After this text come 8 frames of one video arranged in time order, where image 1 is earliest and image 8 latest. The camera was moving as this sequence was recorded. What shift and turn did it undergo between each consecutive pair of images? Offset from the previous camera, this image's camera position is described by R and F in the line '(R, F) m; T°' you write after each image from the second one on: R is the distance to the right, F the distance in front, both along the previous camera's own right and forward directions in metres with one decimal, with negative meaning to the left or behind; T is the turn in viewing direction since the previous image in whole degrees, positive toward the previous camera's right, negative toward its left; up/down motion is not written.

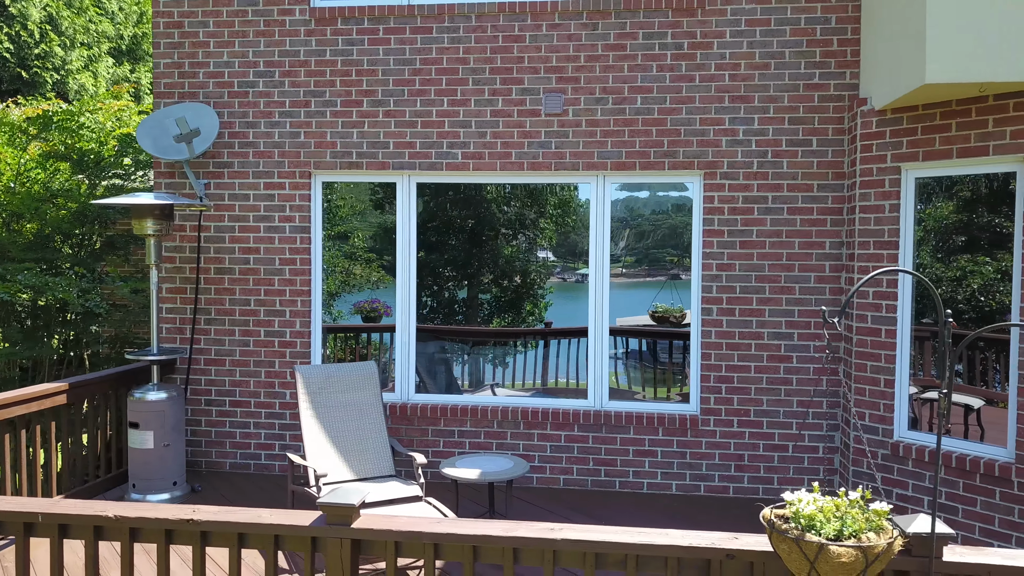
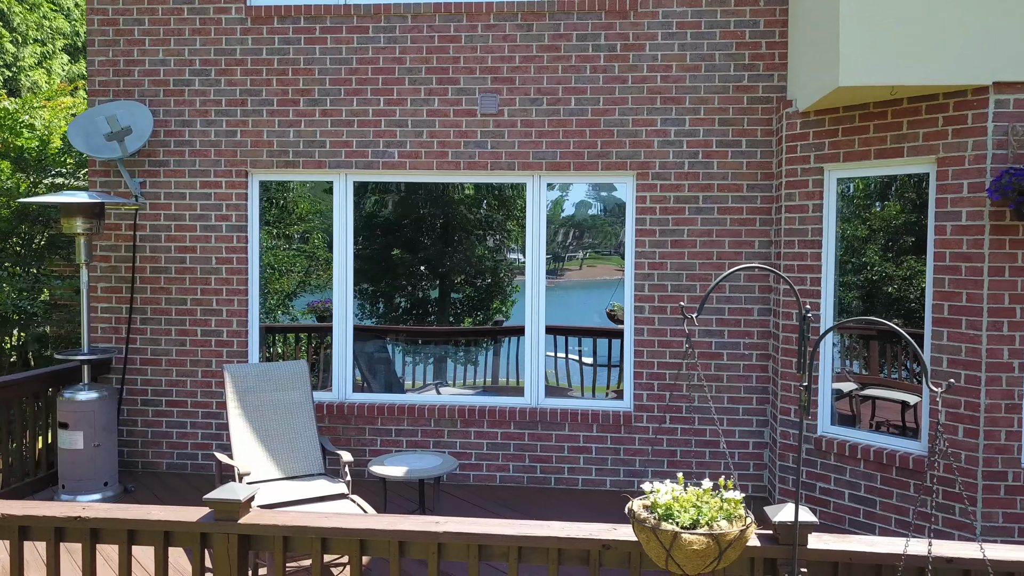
(+0.3, 0.0) m; +2°
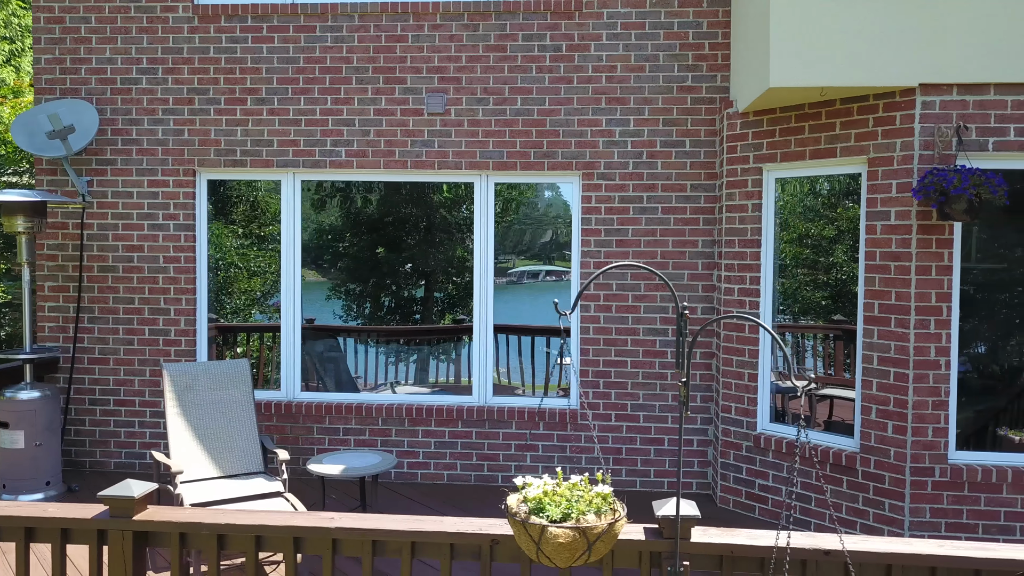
(+0.3, 0.0) m; +1°
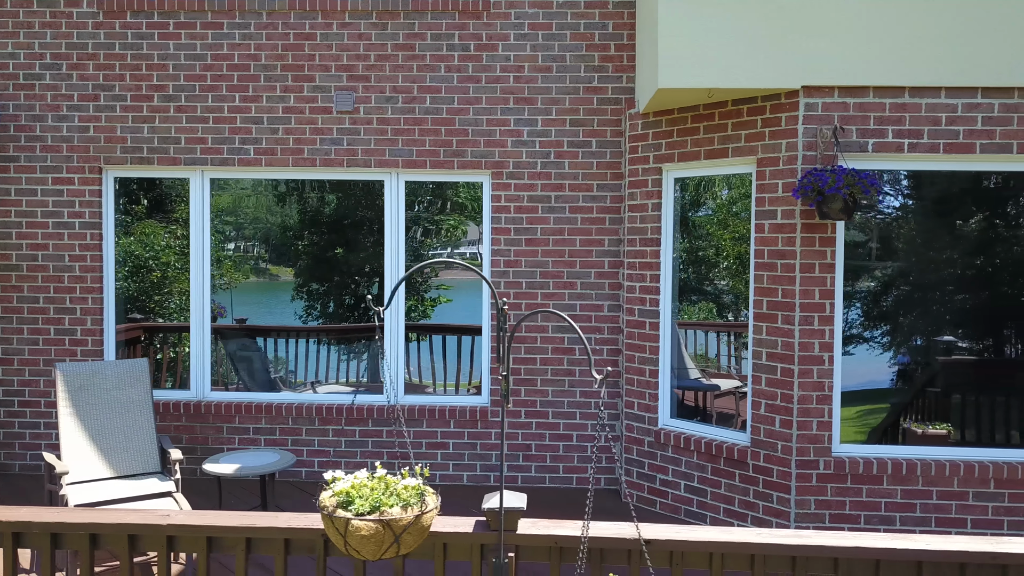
(+0.4, 0.0) m; +2°
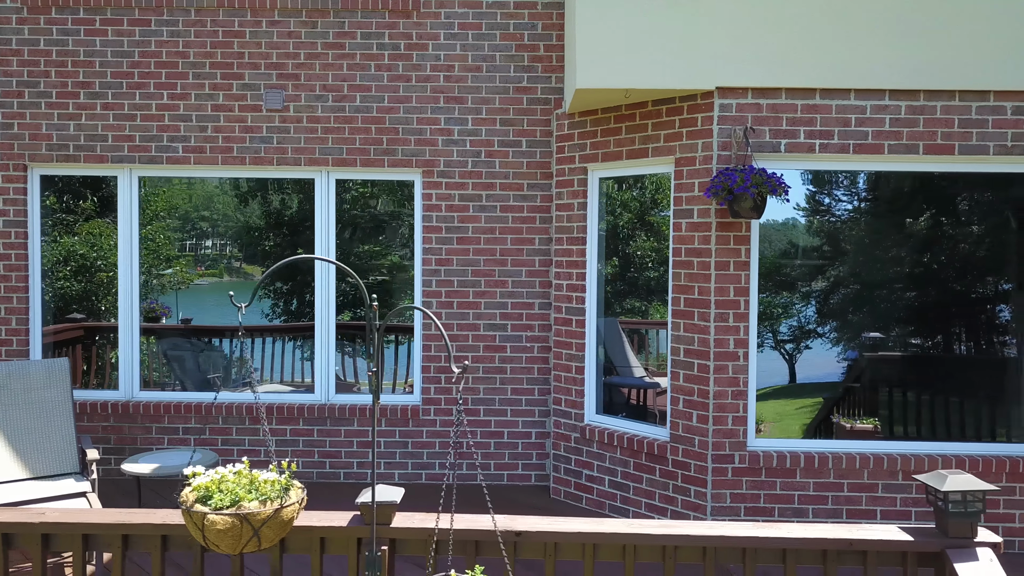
(+0.3, 0.0) m; +2°
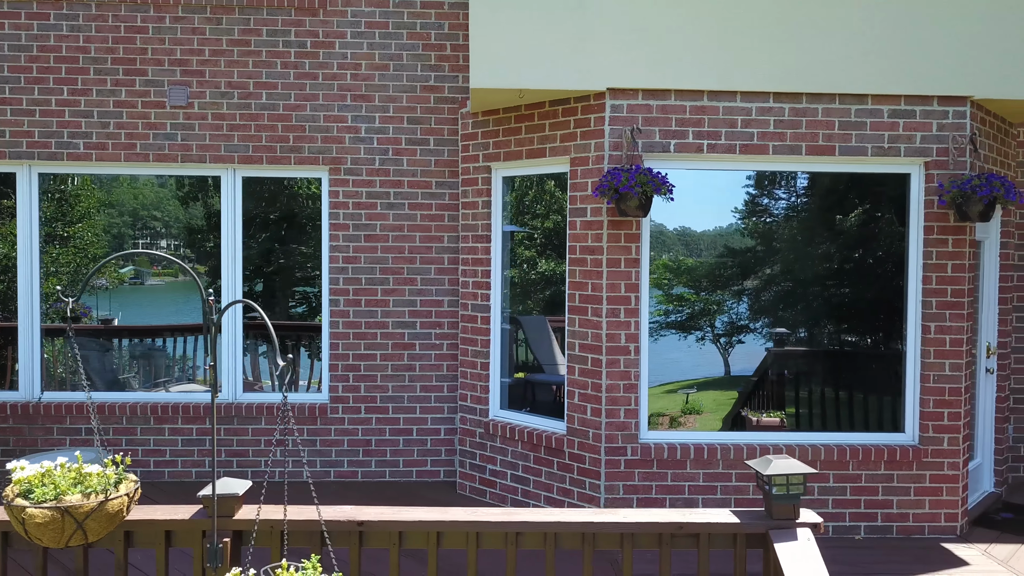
(+0.3, -0.1) m; +3°
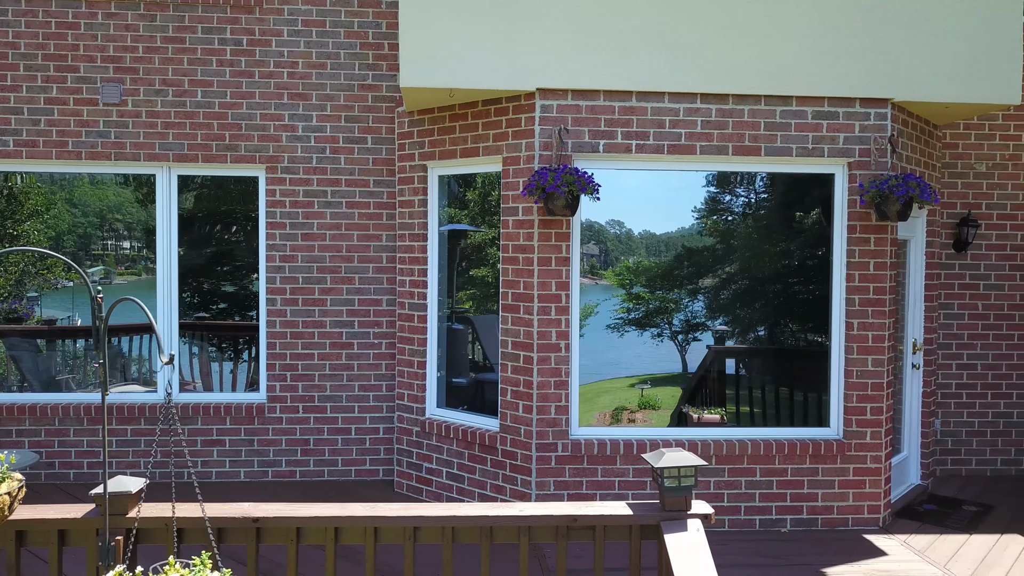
(+0.2, 0.0) m; +2°
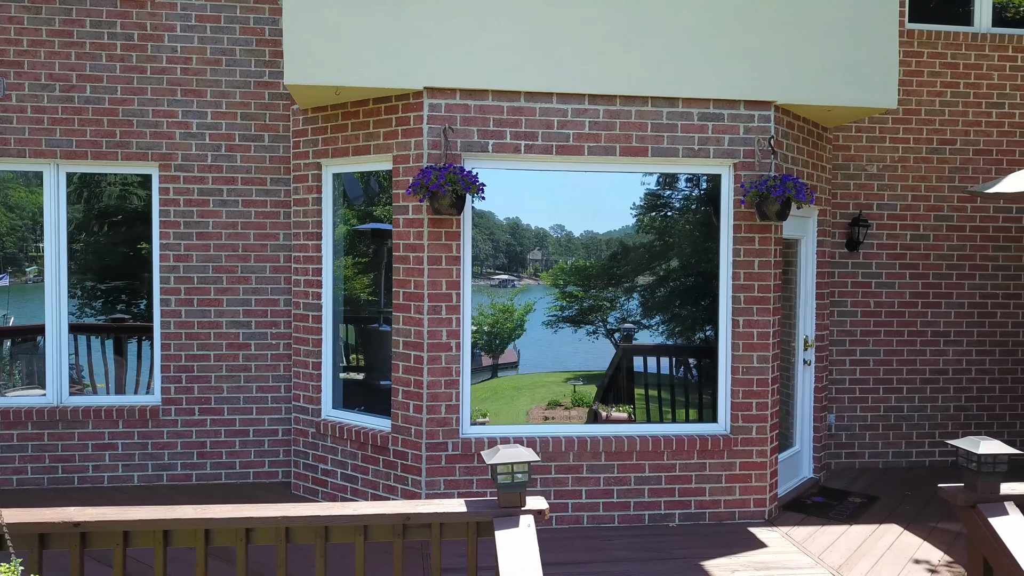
(+0.4, 0.0) m; +3°
